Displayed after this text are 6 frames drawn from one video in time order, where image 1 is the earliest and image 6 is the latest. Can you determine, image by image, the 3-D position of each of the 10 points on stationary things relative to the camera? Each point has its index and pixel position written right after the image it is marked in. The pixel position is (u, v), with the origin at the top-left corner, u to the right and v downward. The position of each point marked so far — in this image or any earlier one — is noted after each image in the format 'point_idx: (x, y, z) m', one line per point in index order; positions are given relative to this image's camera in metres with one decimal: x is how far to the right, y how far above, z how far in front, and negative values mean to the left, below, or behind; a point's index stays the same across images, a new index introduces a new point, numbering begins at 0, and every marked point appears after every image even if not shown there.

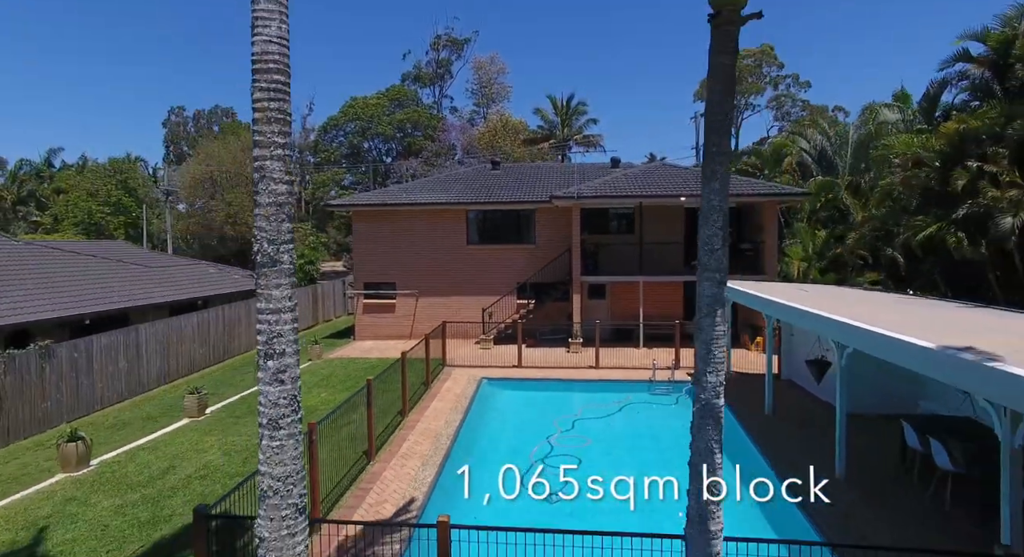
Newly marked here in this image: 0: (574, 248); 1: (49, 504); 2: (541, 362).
0: (+2.1, +1.0, +19.2) m
1: (-6.6, -3.2, +8.3) m
2: (+0.9, -2.6, +17.4) m
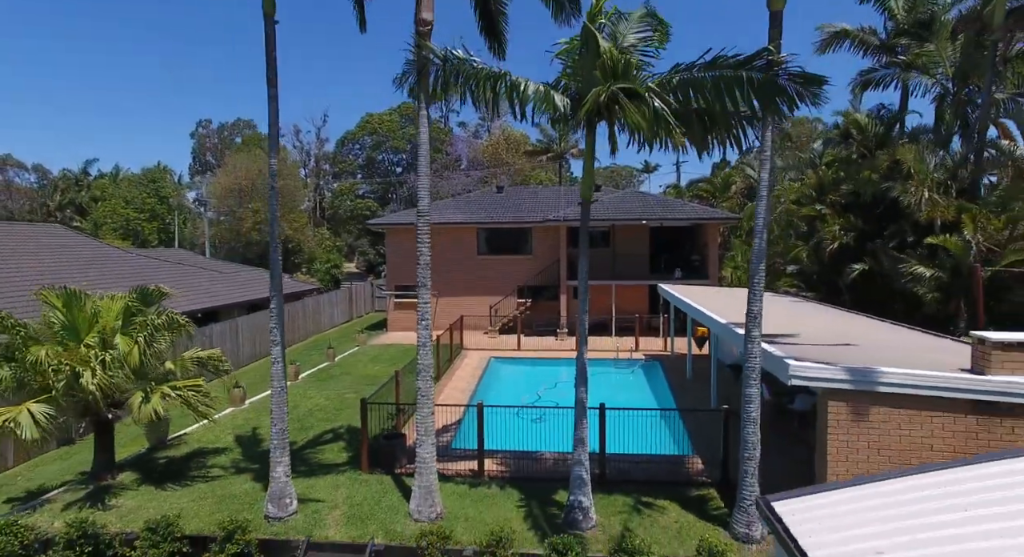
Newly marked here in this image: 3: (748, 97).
0: (+2.2, +0.8, +24.6) m
1: (-6.6, -3.4, +13.8) m
2: (+1.0, -2.7, +22.9) m
3: (+3.2, +2.5, +7.6) m
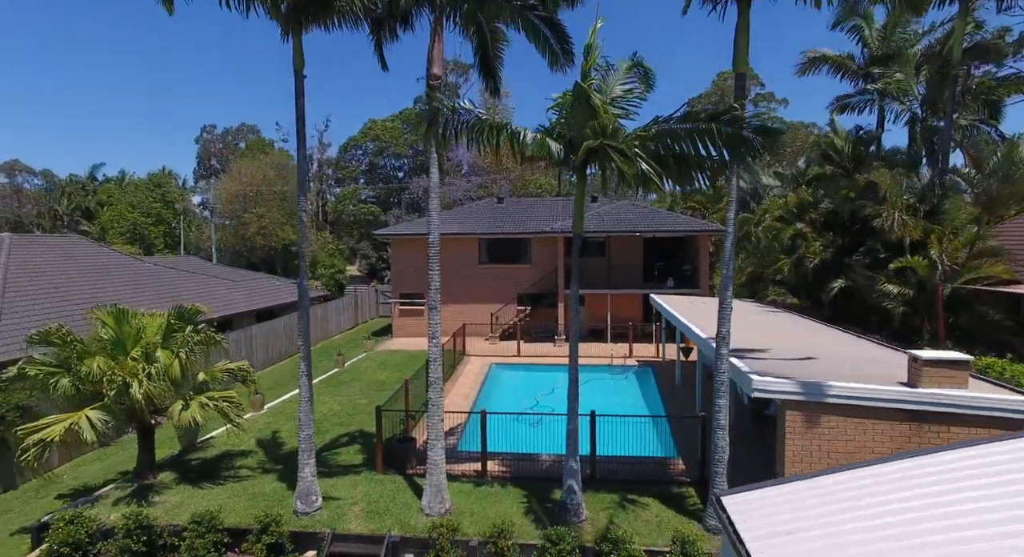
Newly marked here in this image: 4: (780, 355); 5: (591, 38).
0: (+2.2, +0.4, +25.8) m
1: (-6.6, -3.8, +15.0) m
2: (+1.0, -3.1, +24.0) m
3: (+3.2, +2.1, +8.7) m
4: (+5.0, -1.5, +10.6) m
5: (+1.3, +4.1, +9.5) m
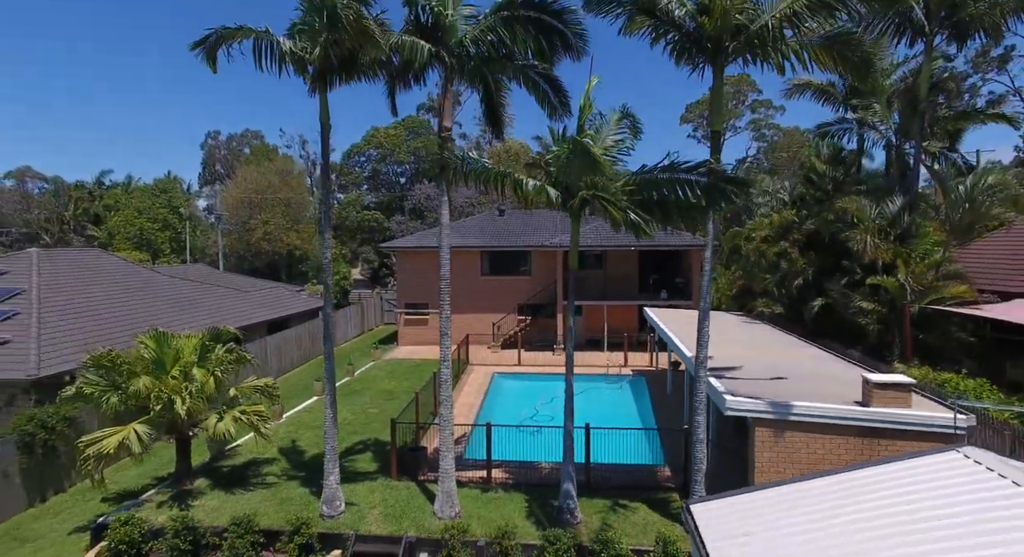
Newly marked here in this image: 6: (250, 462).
0: (+2.3, -0.1, +27.0) m
1: (-6.5, -4.3, +16.2) m
2: (+1.0, -3.7, +25.2) m
3: (+3.2, +1.5, +9.9) m
4: (+5.1, -2.0, +11.7) m
5: (+1.4, +3.5, +10.7) m
6: (-6.5, -4.5, +13.9) m
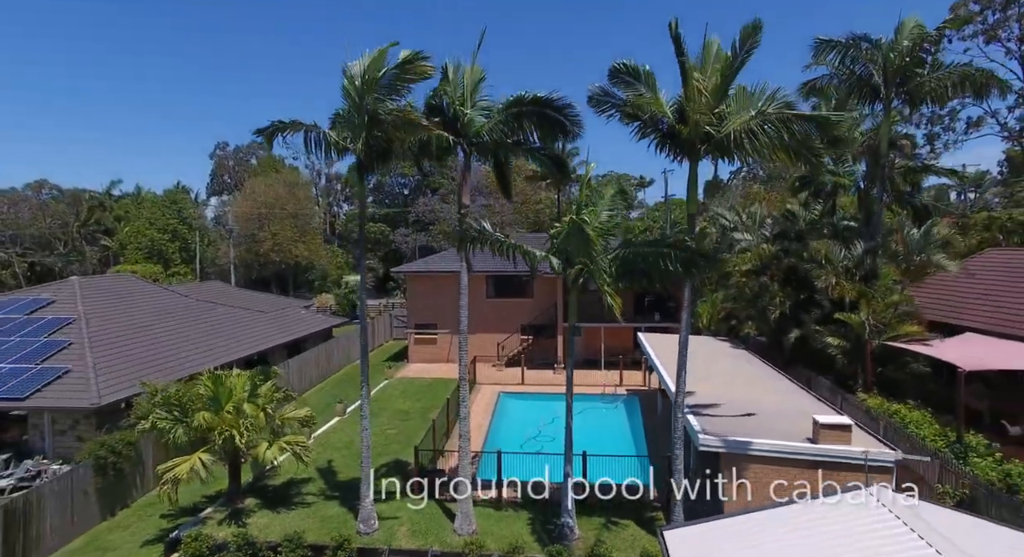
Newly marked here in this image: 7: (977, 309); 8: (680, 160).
0: (+2.4, -1.3, +28.9) m
1: (-6.3, -5.5, +18.1) m
2: (+1.2, -4.9, +27.2) m
3: (+3.4, +0.3, +11.9) m
4: (+5.3, -3.2, +13.7) m
5: (+1.6, +2.3, +12.7) m
6: (-6.3, -5.7, +15.8) m
7: (+15.0, -1.0, +18.1) m
8: (+3.5, +2.5, +11.8) m
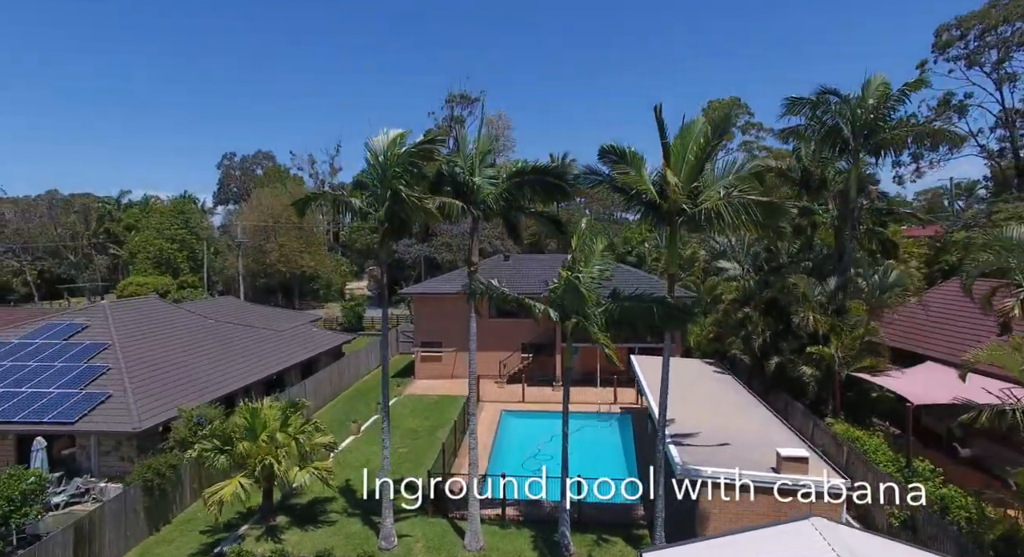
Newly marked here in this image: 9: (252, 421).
0: (+2.5, -2.5, +30.7) m
1: (-6.3, -6.8, +19.9) m
2: (+1.3, -6.1, +29.0) m
3: (+3.5, -0.9, +13.7) m
4: (+5.3, -4.4, +15.5) m
5: (+1.7, +1.1, +14.5) m
6: (-6.2, -6.9, +17.6) m
7: (+15.1, -2.2, +19.9) m
8: (+3.6, +1.3, +13.6) m
9: (-7.3, -4.0, +15.7) m
